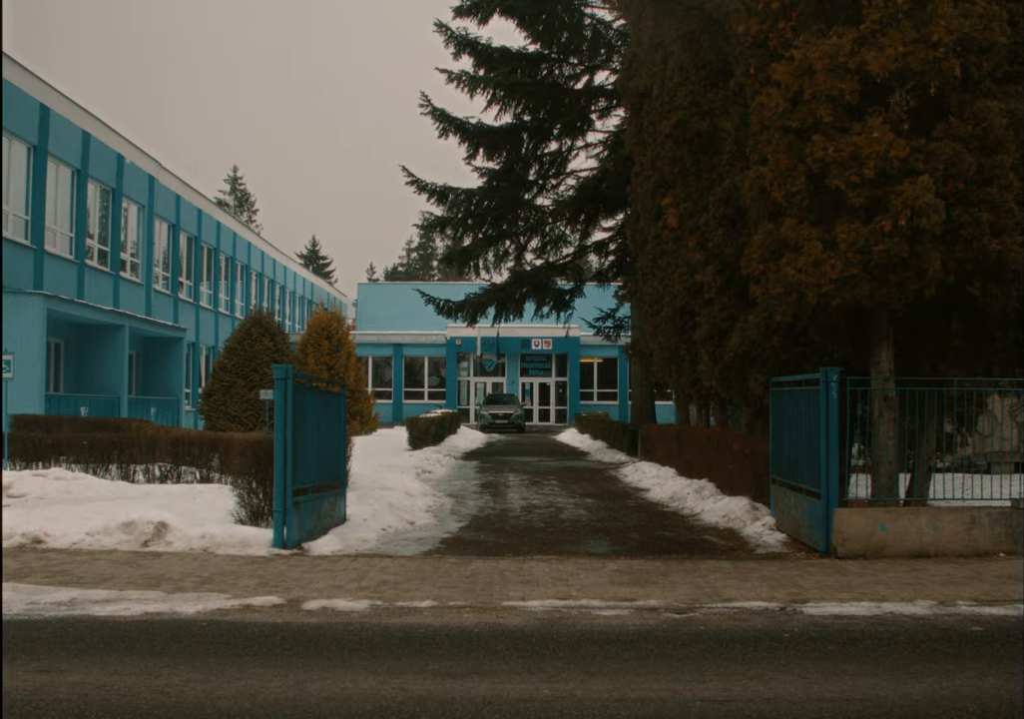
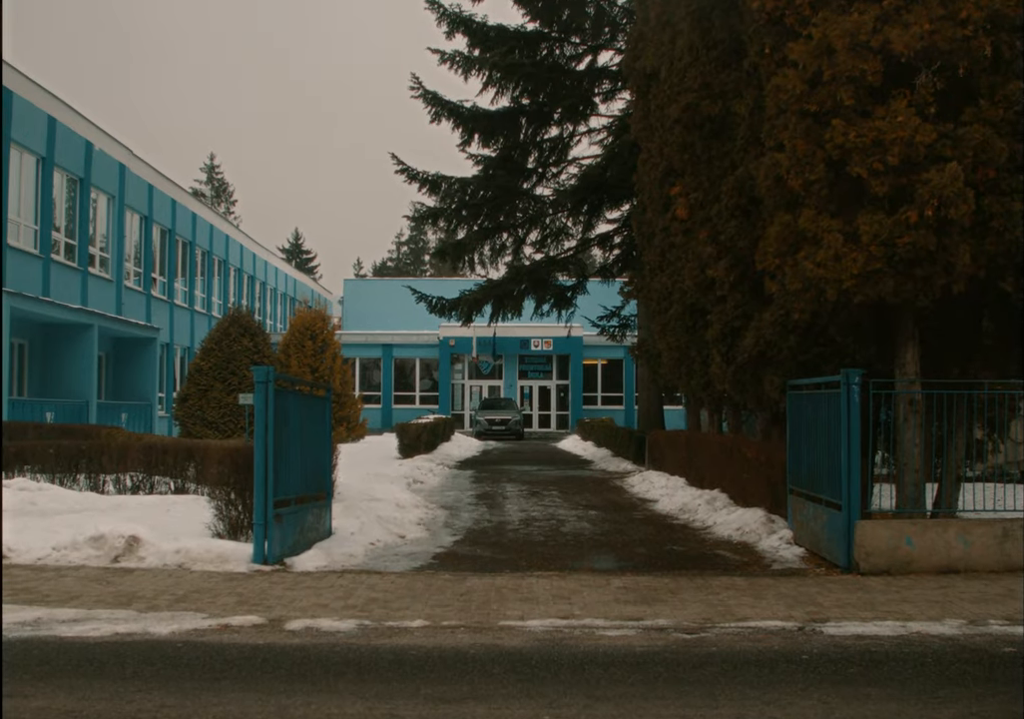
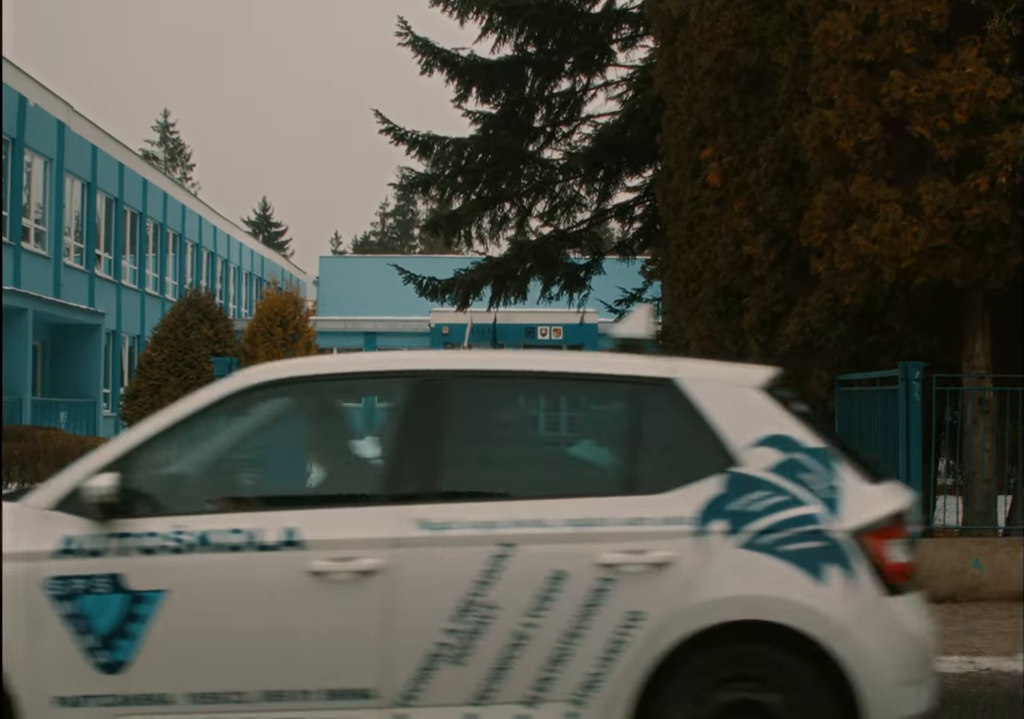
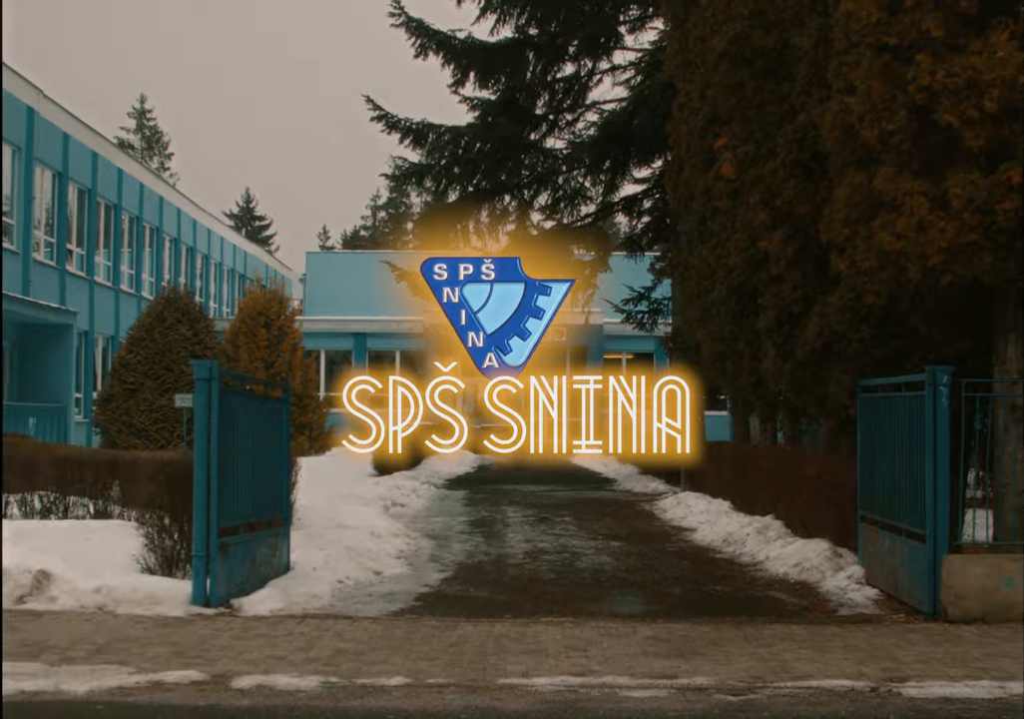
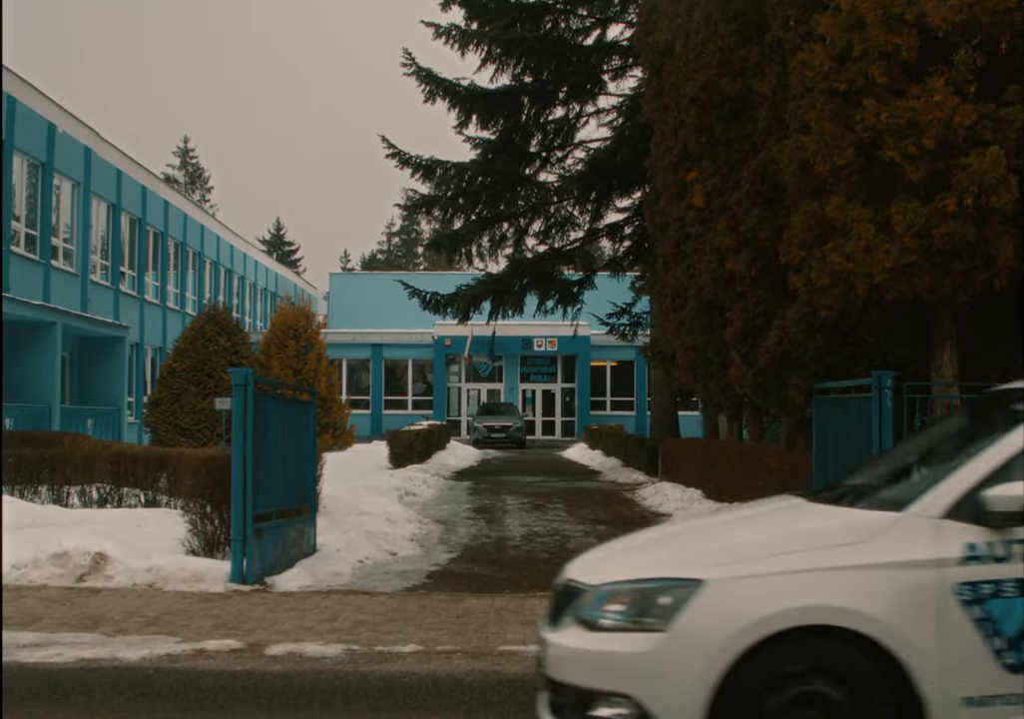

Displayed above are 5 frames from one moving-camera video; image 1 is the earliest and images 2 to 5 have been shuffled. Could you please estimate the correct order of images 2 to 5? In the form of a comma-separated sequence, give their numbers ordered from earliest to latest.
2, 5, 3, 4
